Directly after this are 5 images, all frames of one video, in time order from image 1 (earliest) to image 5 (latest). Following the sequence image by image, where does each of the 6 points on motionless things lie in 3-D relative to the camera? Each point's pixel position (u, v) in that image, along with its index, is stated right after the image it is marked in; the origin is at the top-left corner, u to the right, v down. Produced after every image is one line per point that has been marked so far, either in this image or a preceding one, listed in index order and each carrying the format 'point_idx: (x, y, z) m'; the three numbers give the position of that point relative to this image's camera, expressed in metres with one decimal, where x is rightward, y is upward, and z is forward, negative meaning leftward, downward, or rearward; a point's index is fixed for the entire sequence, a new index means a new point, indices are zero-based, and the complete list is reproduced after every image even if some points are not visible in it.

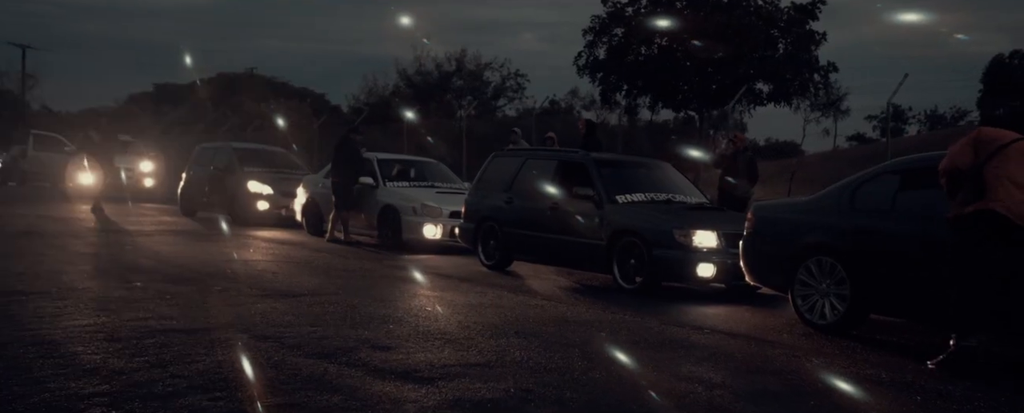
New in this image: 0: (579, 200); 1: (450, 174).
0: (+0.7, +0.1, +11.1) m
1: (-0.9, +0.5, +16.4) m
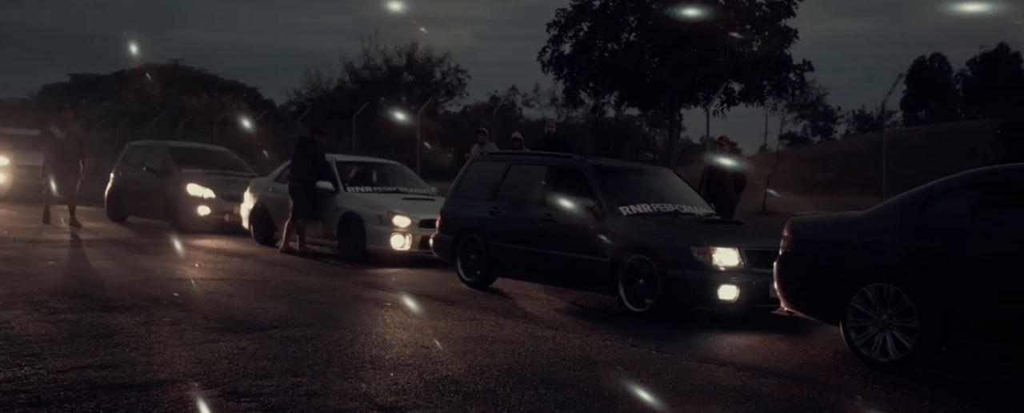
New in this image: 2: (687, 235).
0: (+0.6, -0.1, +9.9) m
1: (-1.4, +0.4, +15.0) m
2: (+1.5, -0.2, +9.0) m
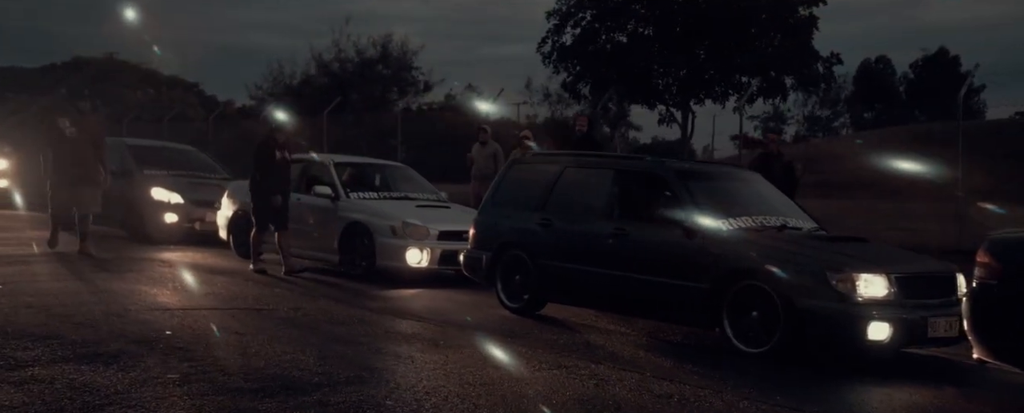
0: (+1.1, -0.2, +8.1) m
1: (-1.1, +0.3, +13.1) m
2: (+2.0, -0.3, +7.2) m
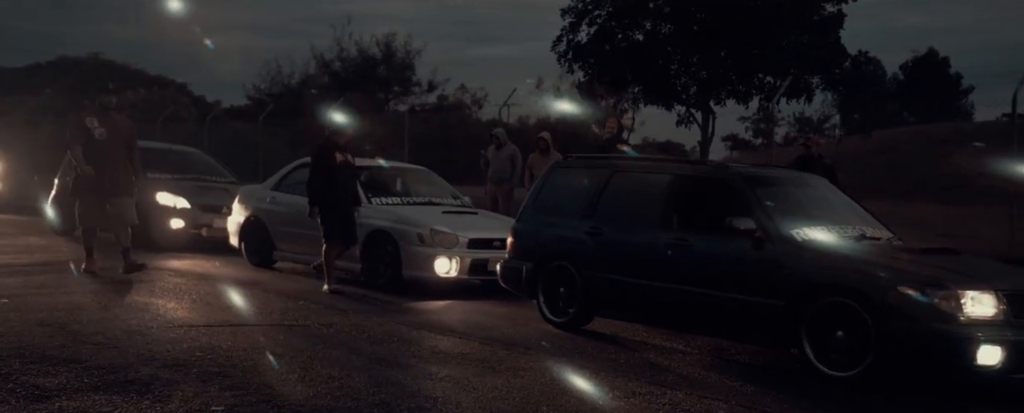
0: (+1.5, -0.2, +7.5) m
1: (-0.8, +0.3, +12.5) m
2: (+2.4, -0.4, +6.7) m
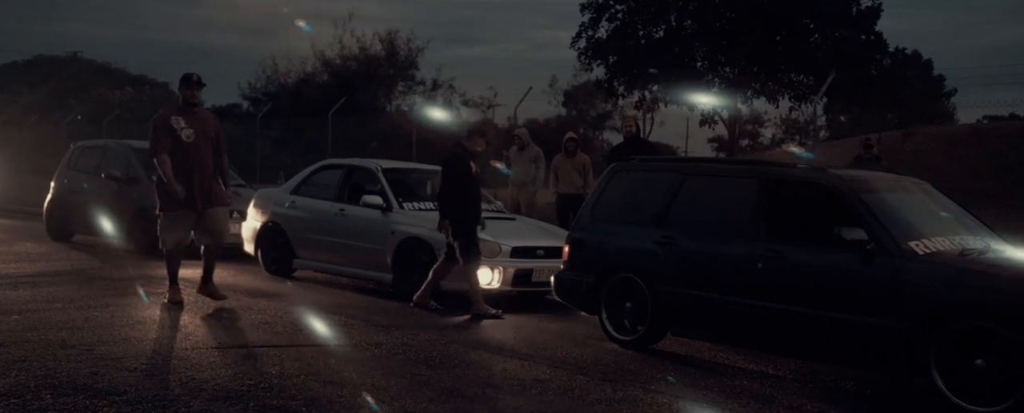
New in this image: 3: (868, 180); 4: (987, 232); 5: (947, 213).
0: (+2.0, -0.3, +6.8) m
1: (-0.4, +0.2, +11.7) m
2: (+2.9, -0.4, +6.0) m
3: (+2.4, +0.1, +7.3) m
4: (+3.2, -0.2, +7.5) m
5: (+2.9, -0.1, +7.4) m
